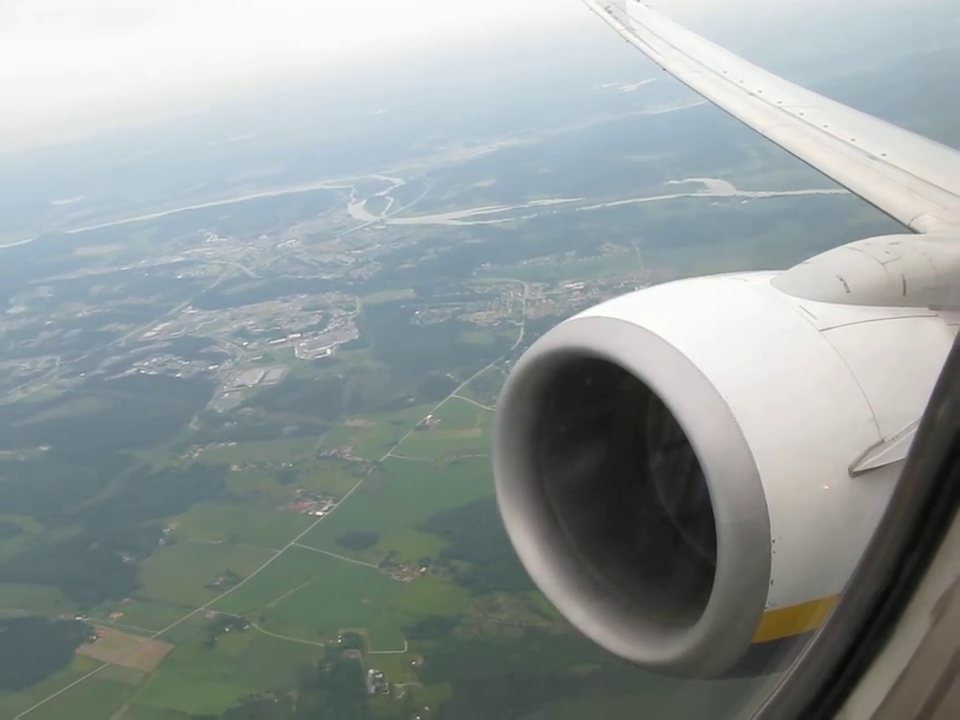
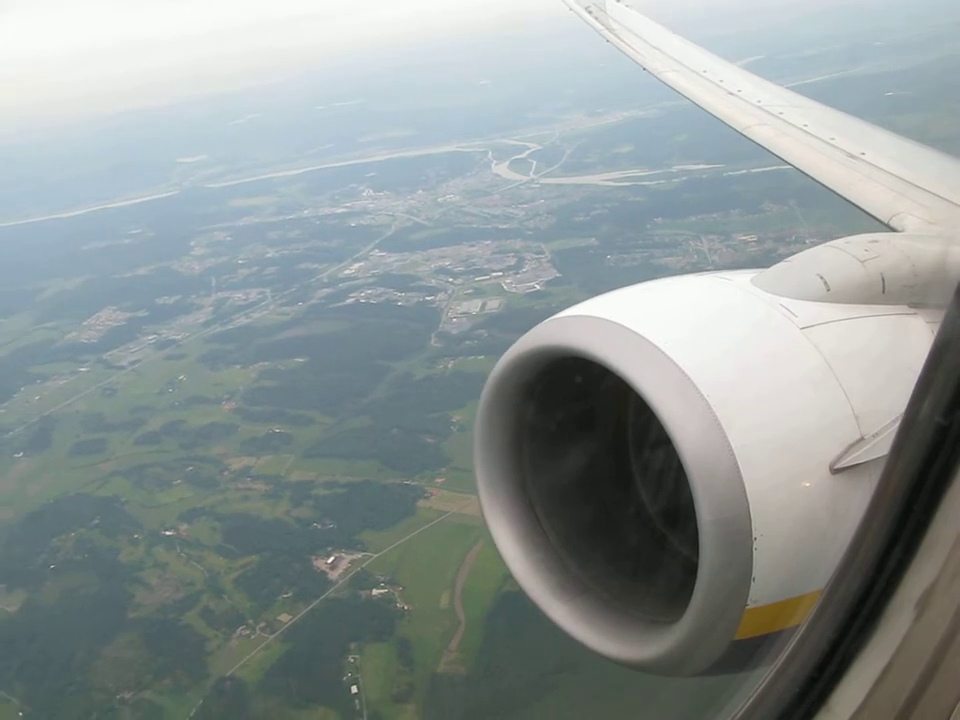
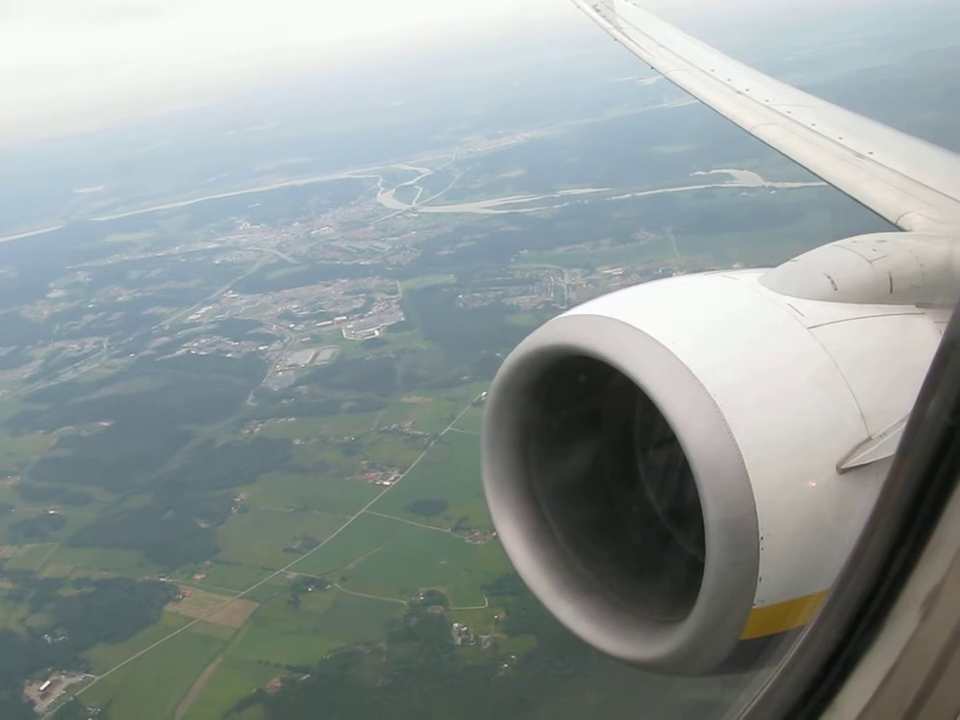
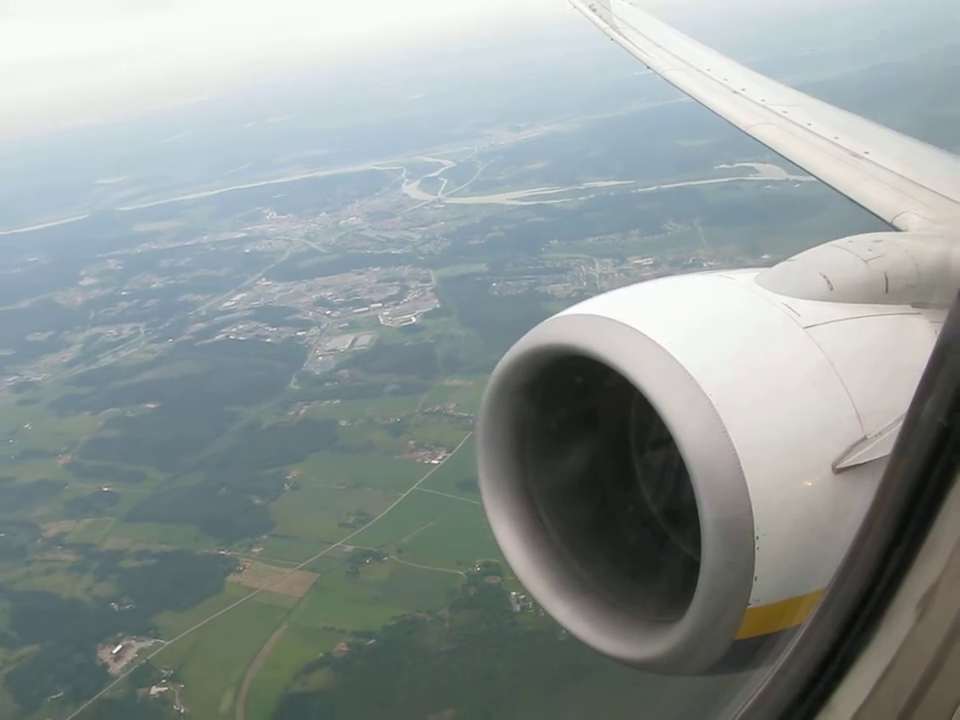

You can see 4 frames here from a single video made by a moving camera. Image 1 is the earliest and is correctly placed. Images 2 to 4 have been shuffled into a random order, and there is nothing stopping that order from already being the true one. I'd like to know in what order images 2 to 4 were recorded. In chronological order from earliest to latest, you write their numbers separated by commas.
3, 4, 2
